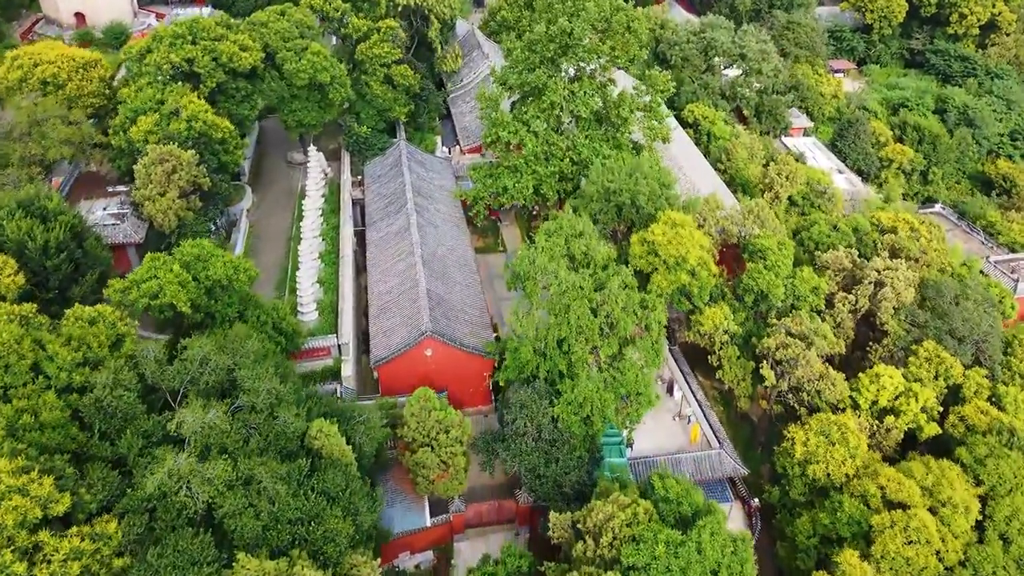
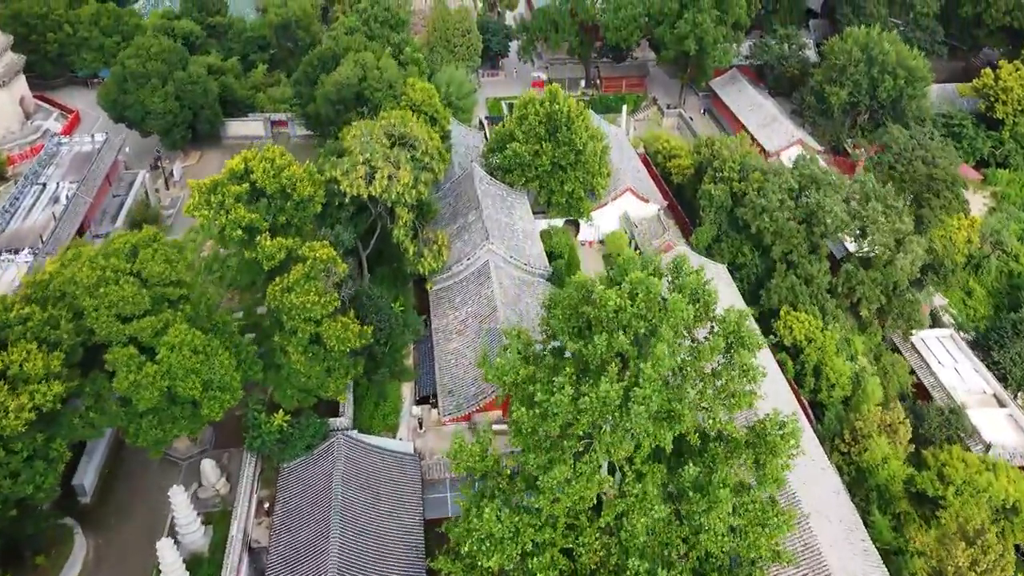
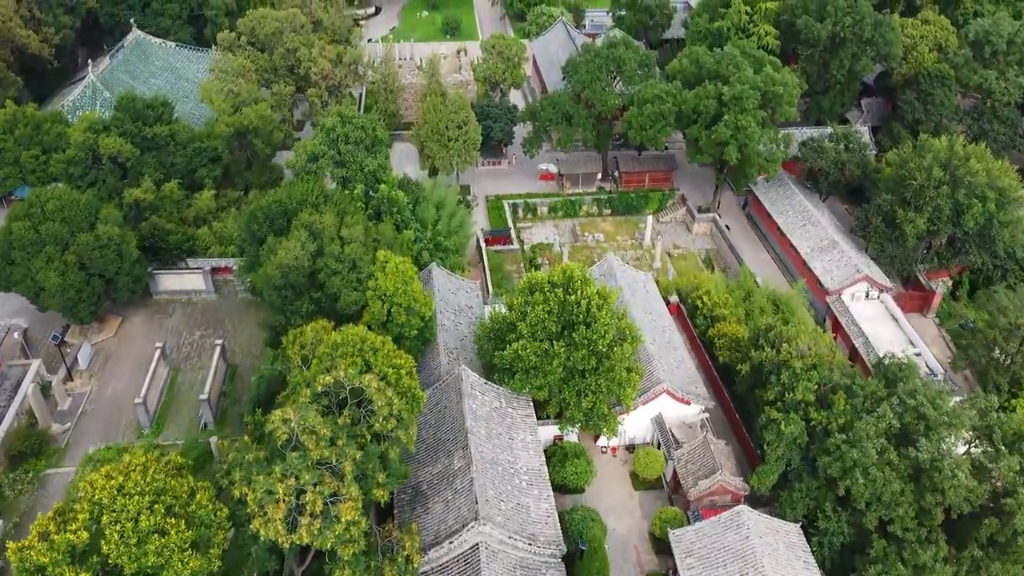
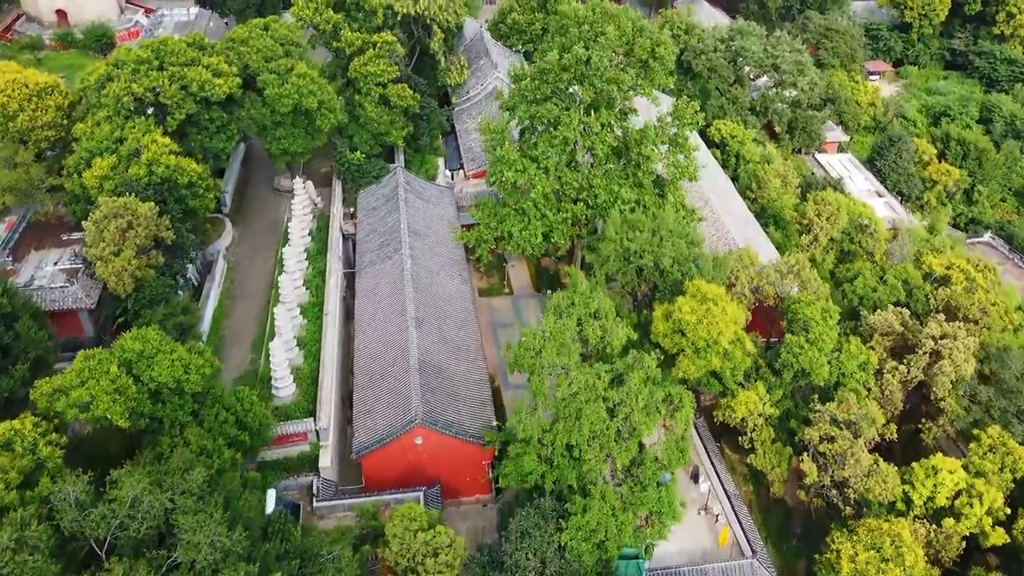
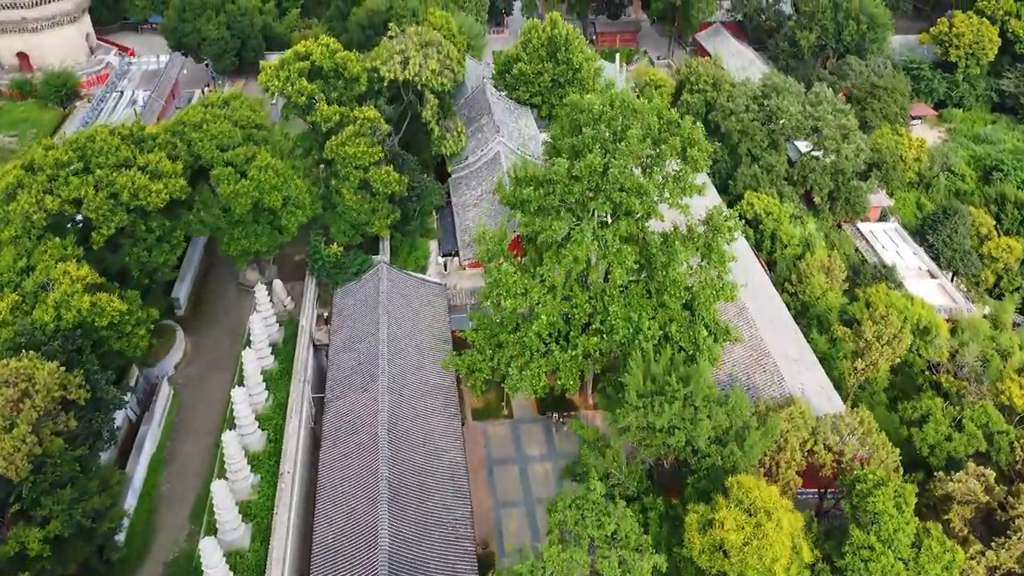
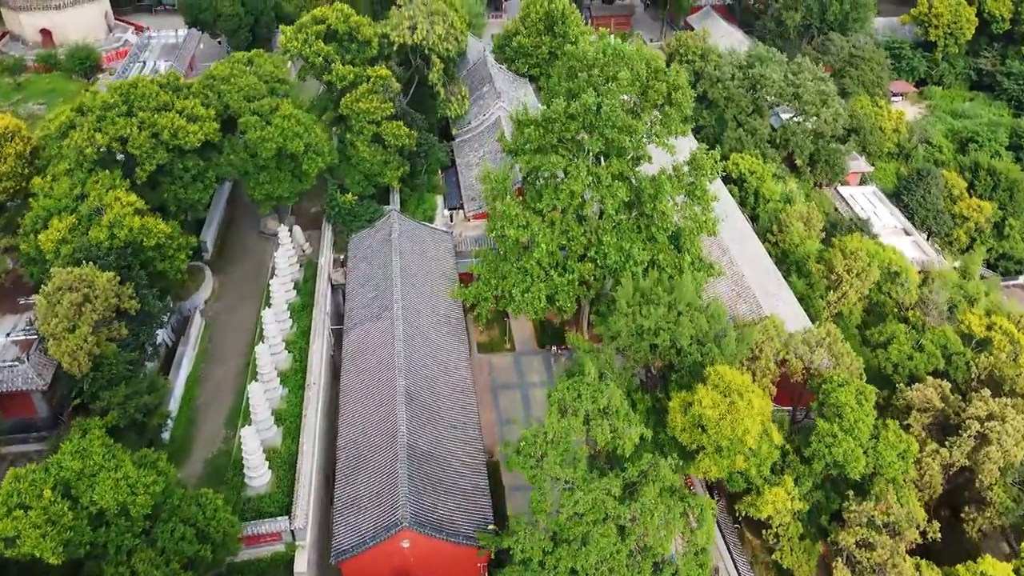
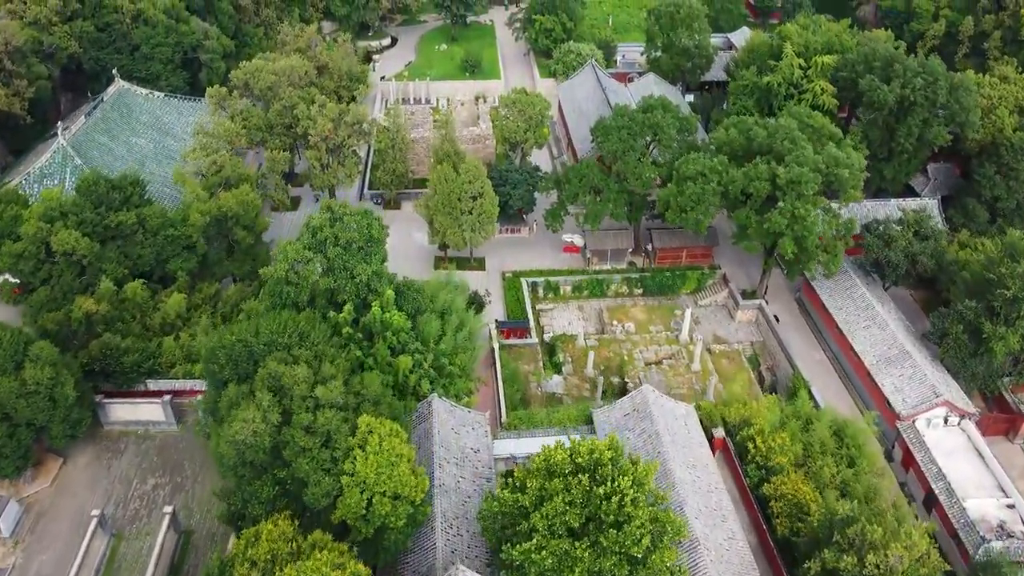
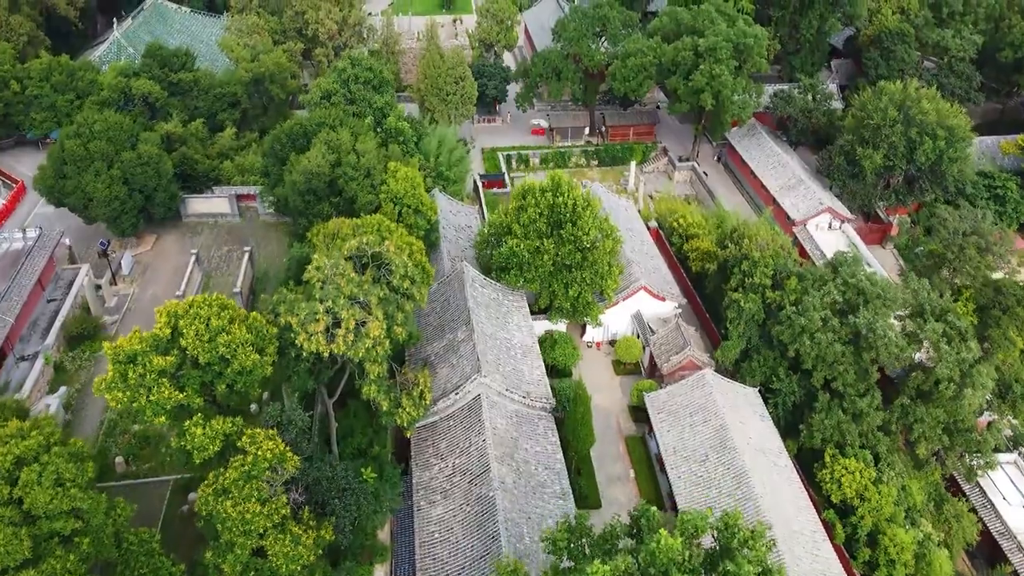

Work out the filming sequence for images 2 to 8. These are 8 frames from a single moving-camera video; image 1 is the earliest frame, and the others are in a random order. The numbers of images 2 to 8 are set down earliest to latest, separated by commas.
4, 6, 5, 2, 8, 3, 7
